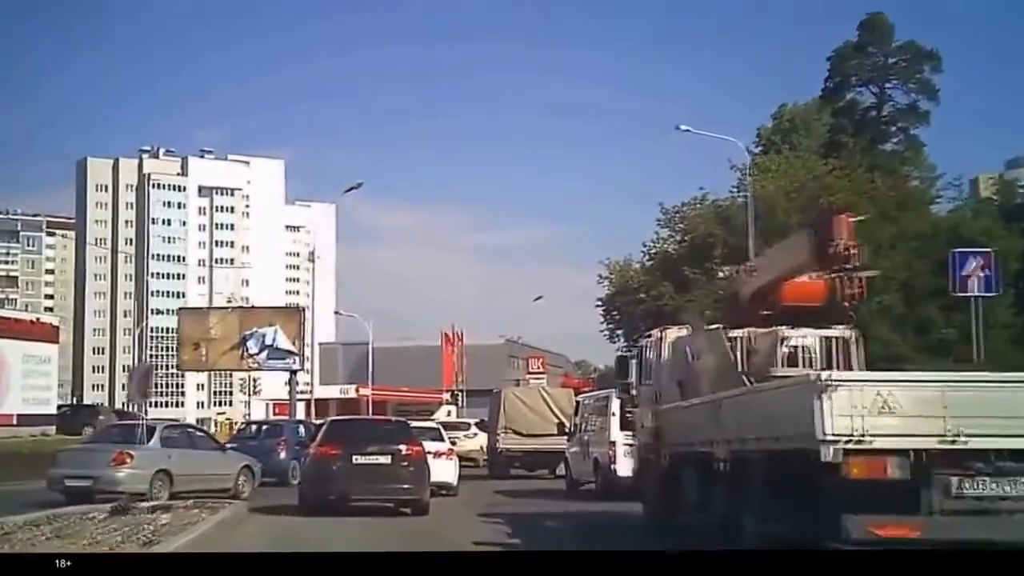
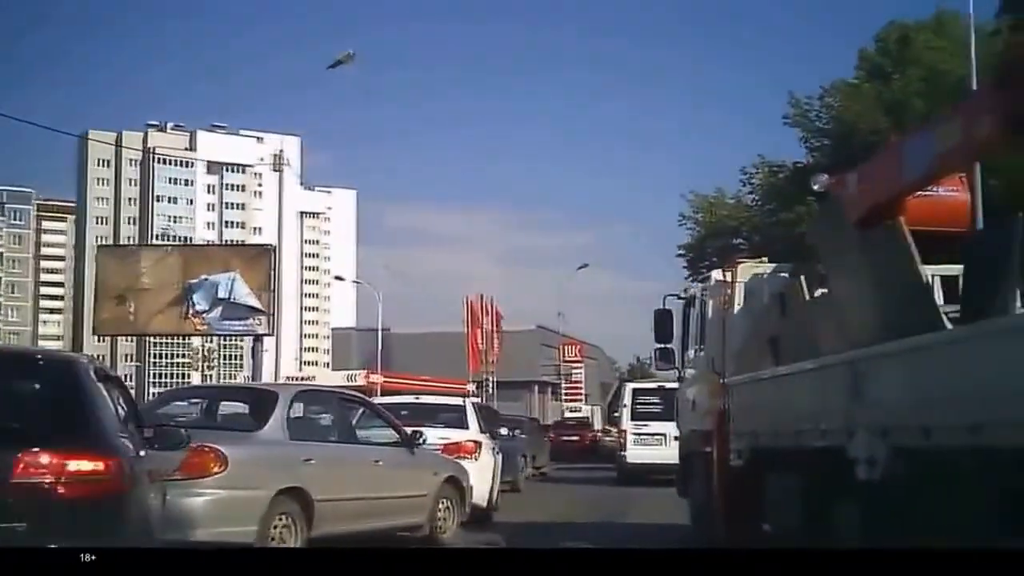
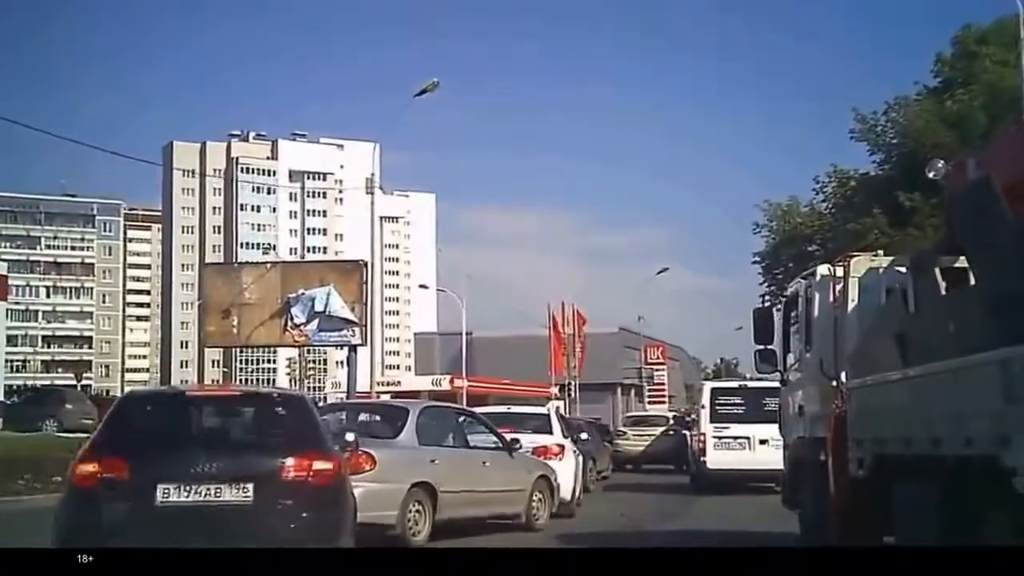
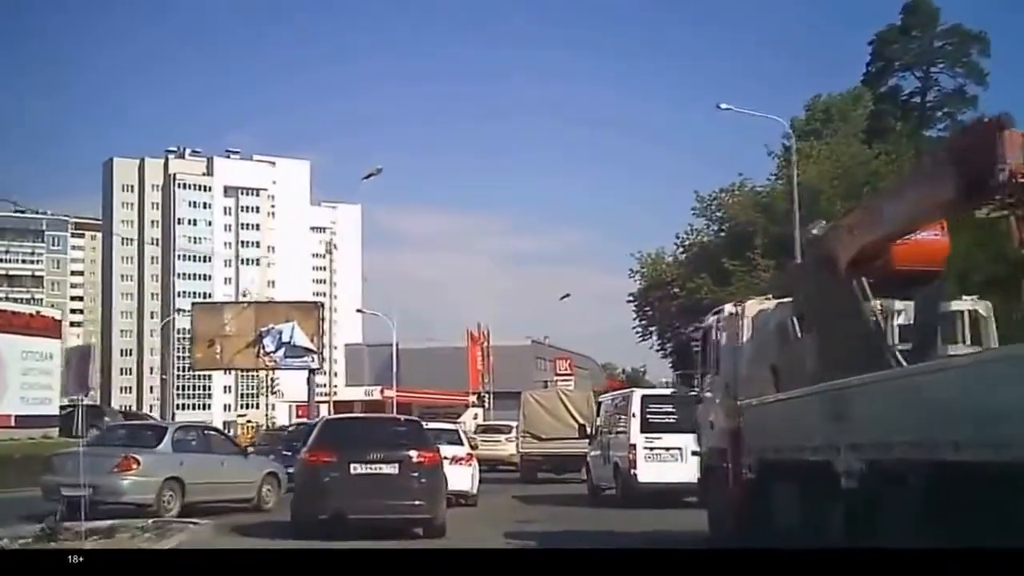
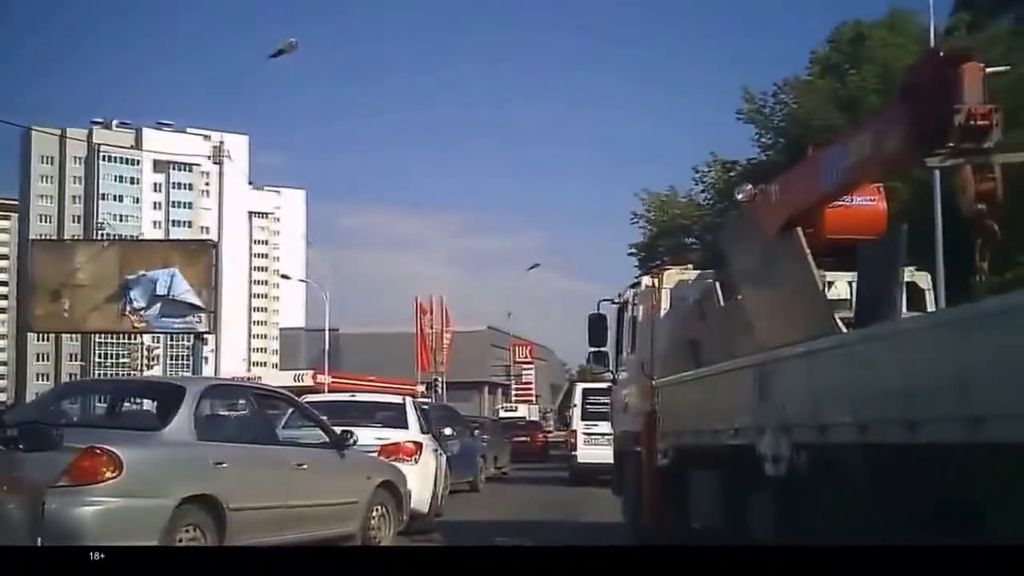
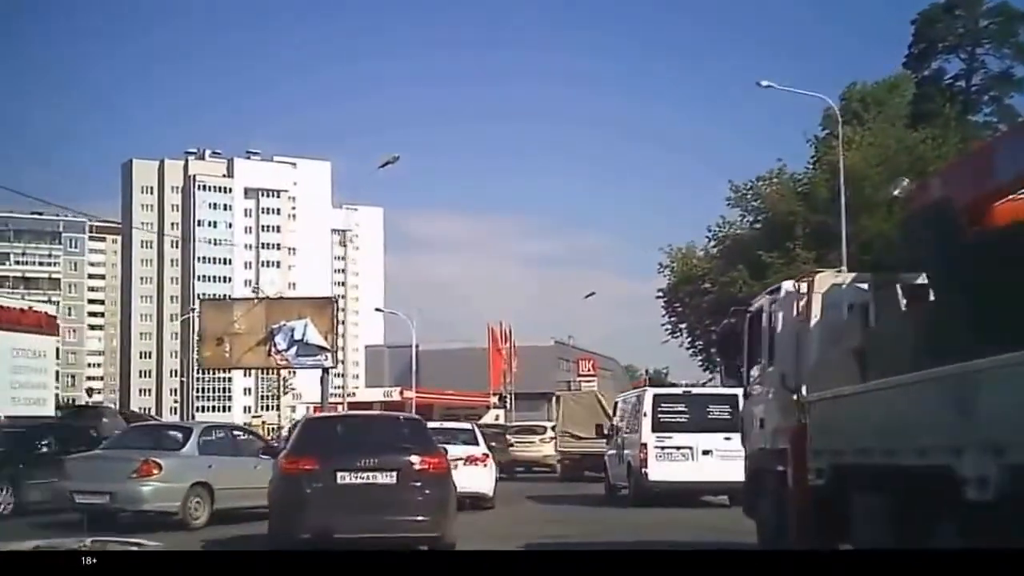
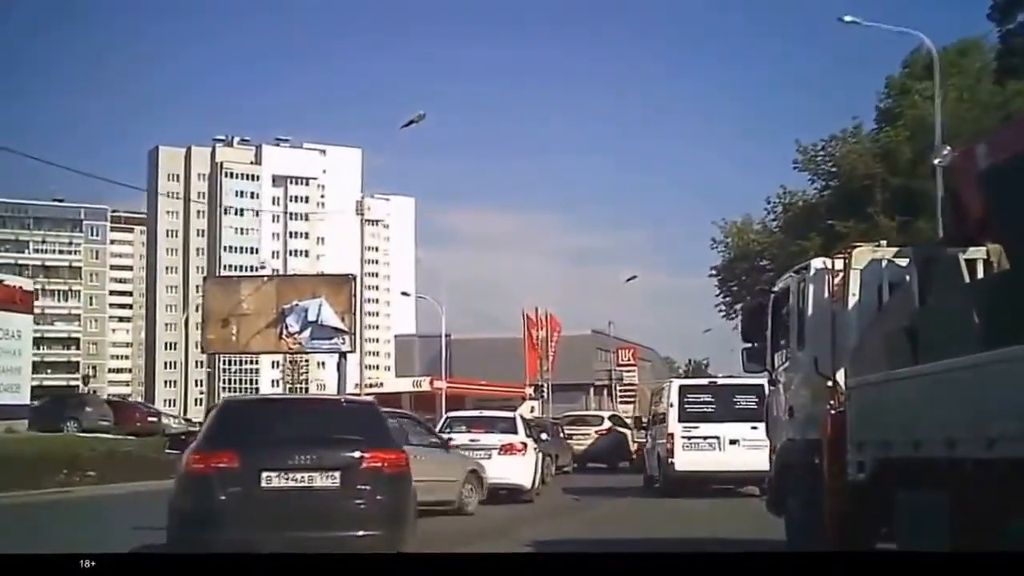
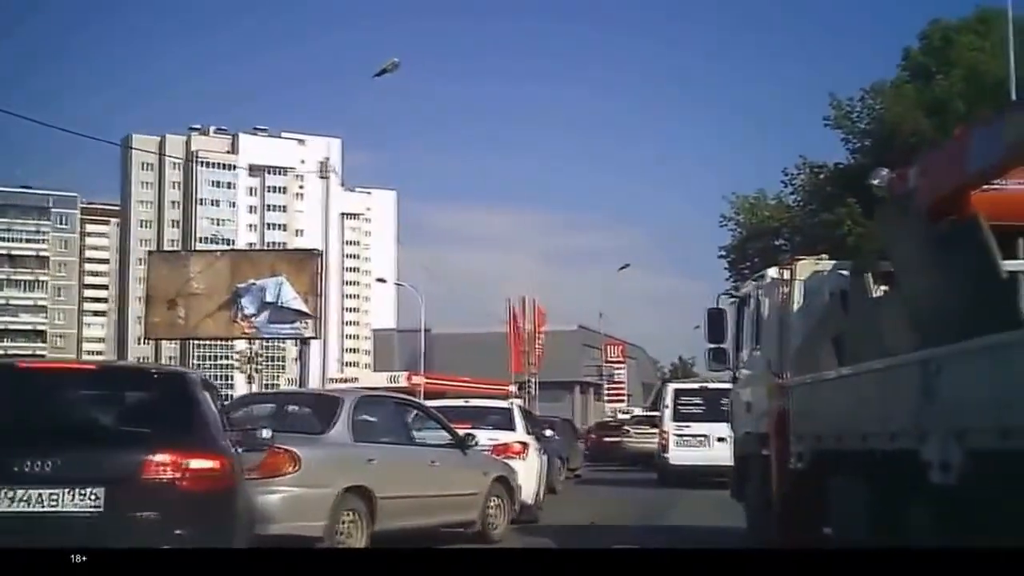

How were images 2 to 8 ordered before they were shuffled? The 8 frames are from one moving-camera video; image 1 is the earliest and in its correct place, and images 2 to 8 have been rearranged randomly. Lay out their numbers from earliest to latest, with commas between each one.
4, 6, 7, 3, 8, 2, 5
